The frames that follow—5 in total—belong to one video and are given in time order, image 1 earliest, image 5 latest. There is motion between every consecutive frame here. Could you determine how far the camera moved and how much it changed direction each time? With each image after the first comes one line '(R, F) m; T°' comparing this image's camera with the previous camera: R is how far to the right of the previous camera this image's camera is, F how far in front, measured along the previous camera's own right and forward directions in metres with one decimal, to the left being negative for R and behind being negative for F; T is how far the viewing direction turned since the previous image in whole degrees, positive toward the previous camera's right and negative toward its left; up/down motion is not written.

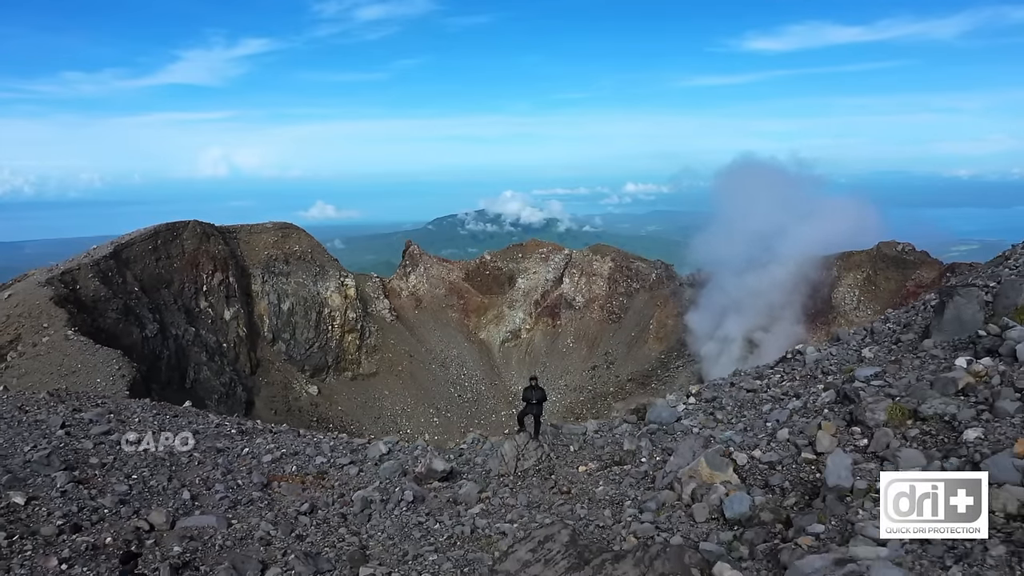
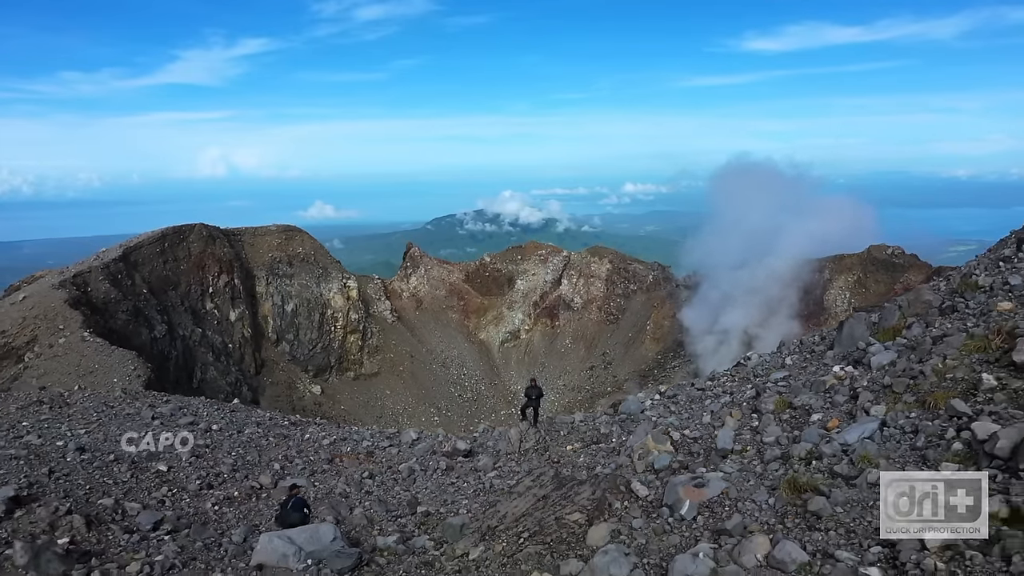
(0.0, -1.0) m; 0°
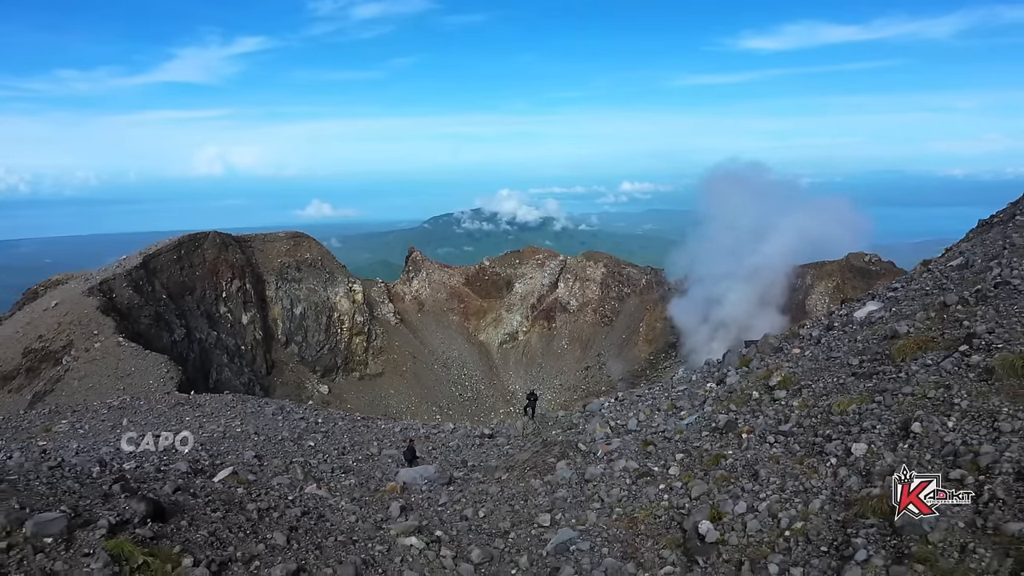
(-0.1, -2.5) m; 0°
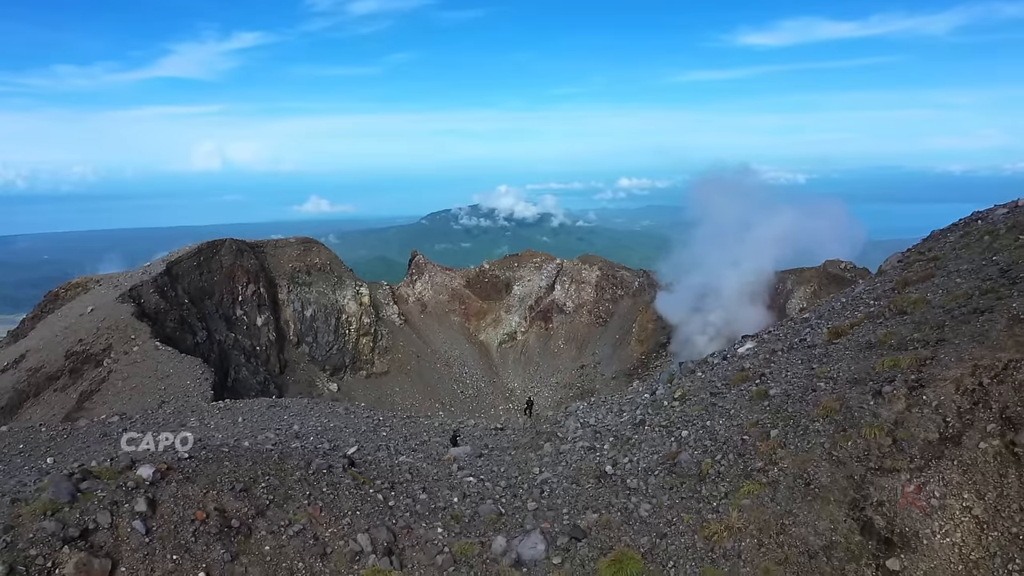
(-0.1, -3.1) m; 0°
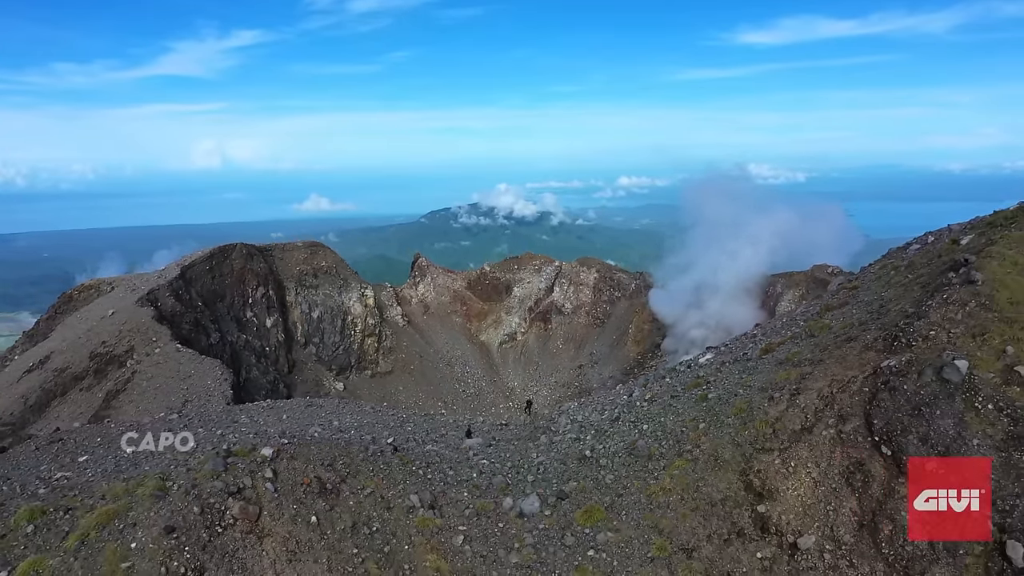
(-0.1, -2.0) m; 0°
